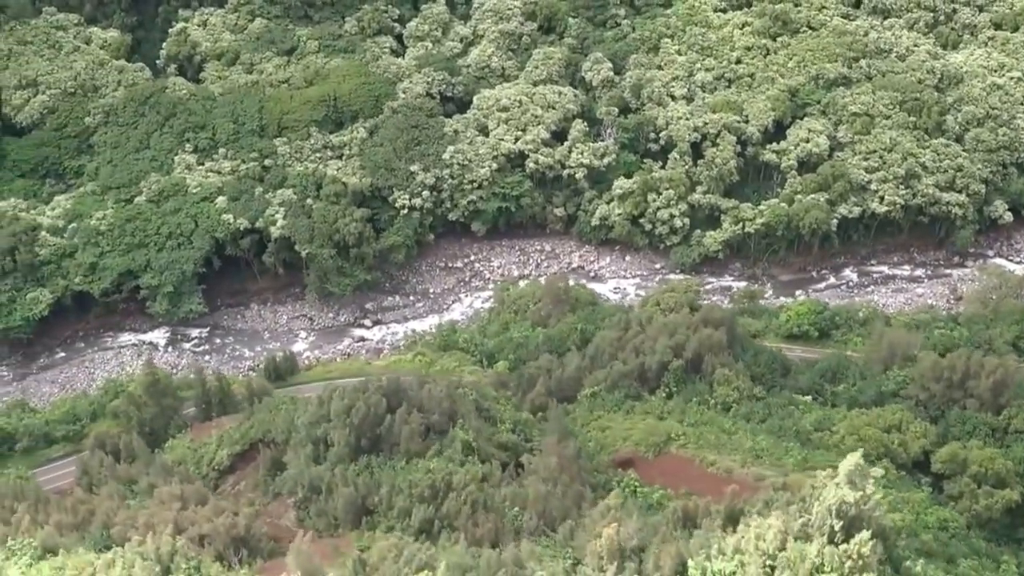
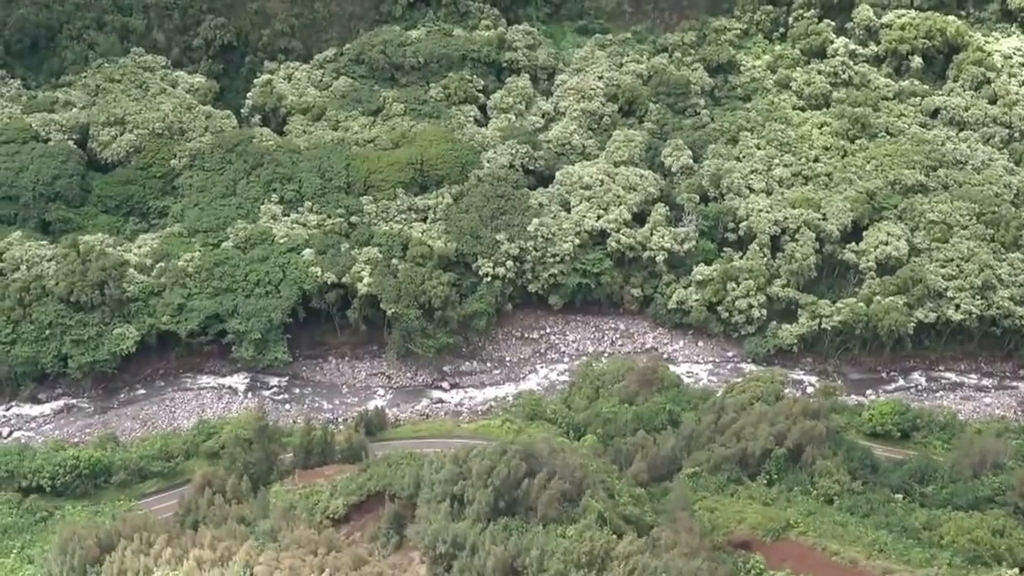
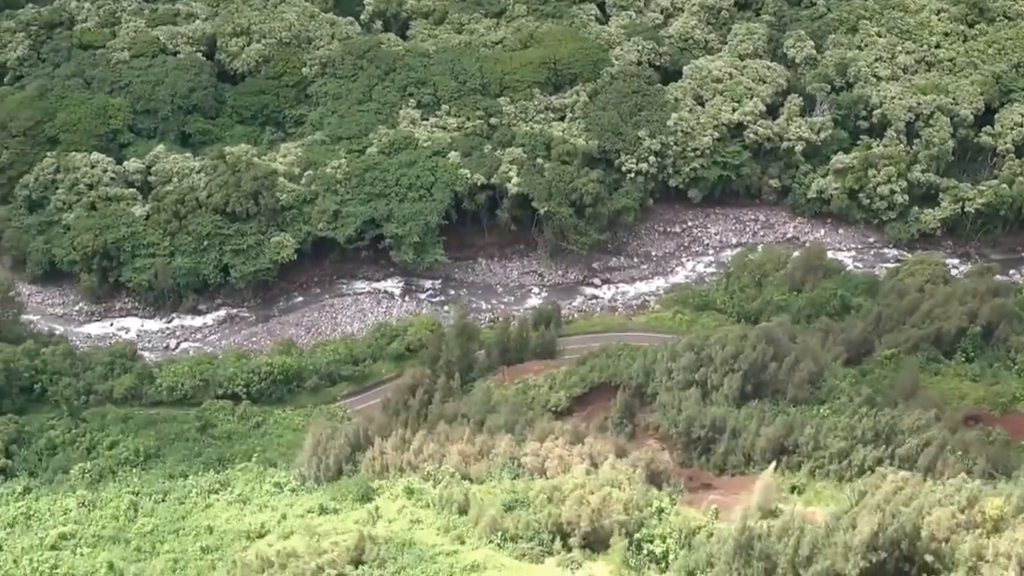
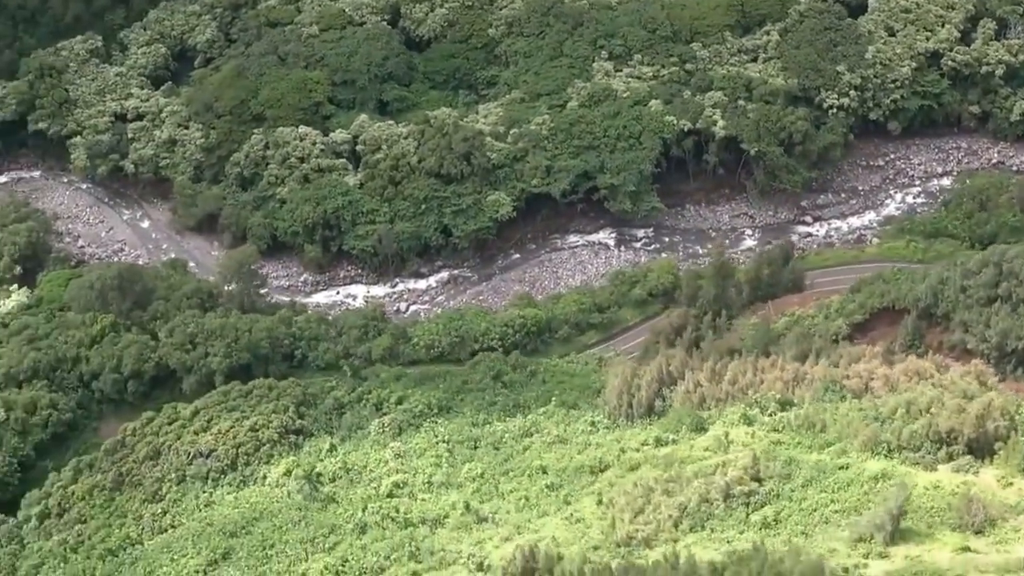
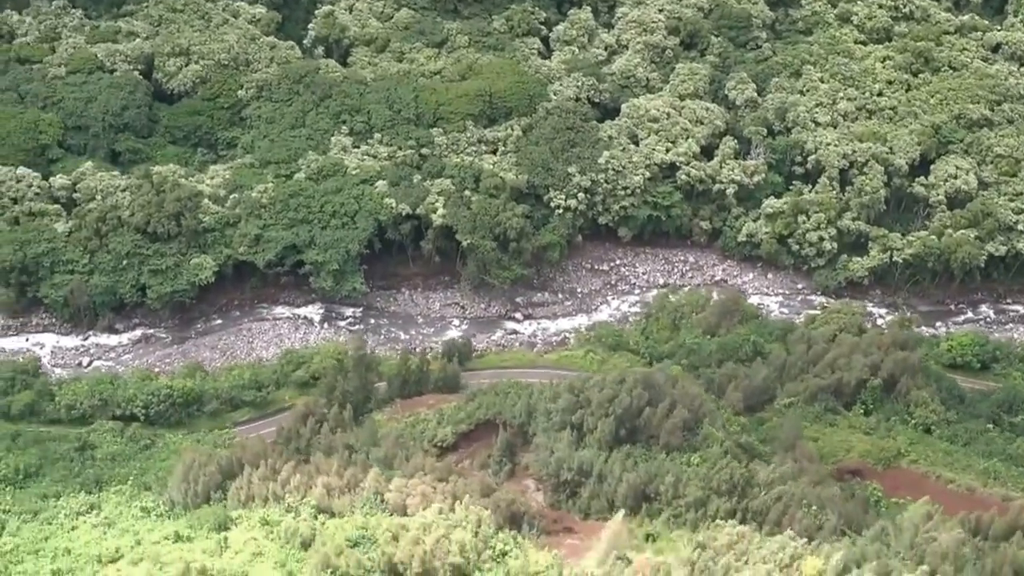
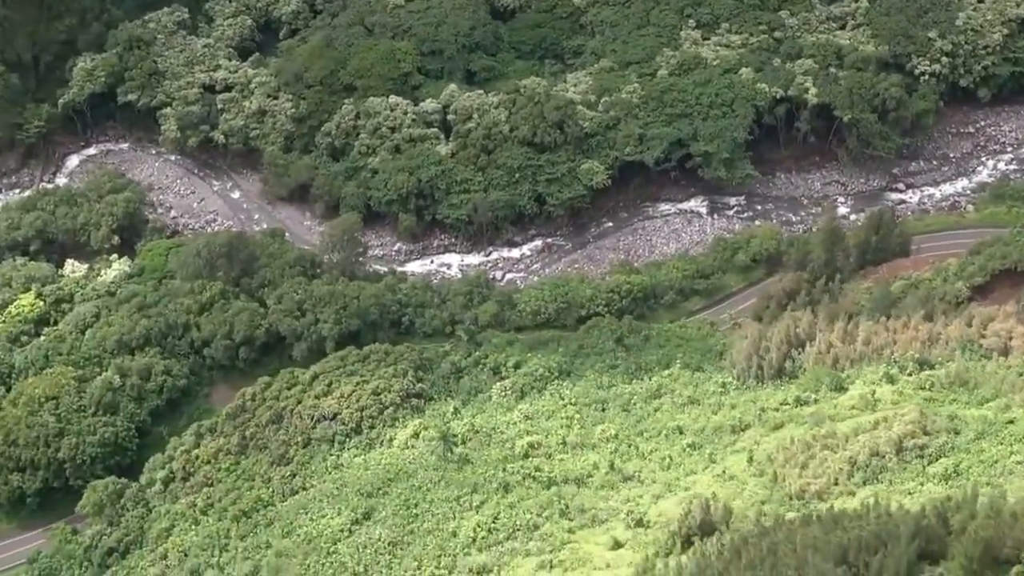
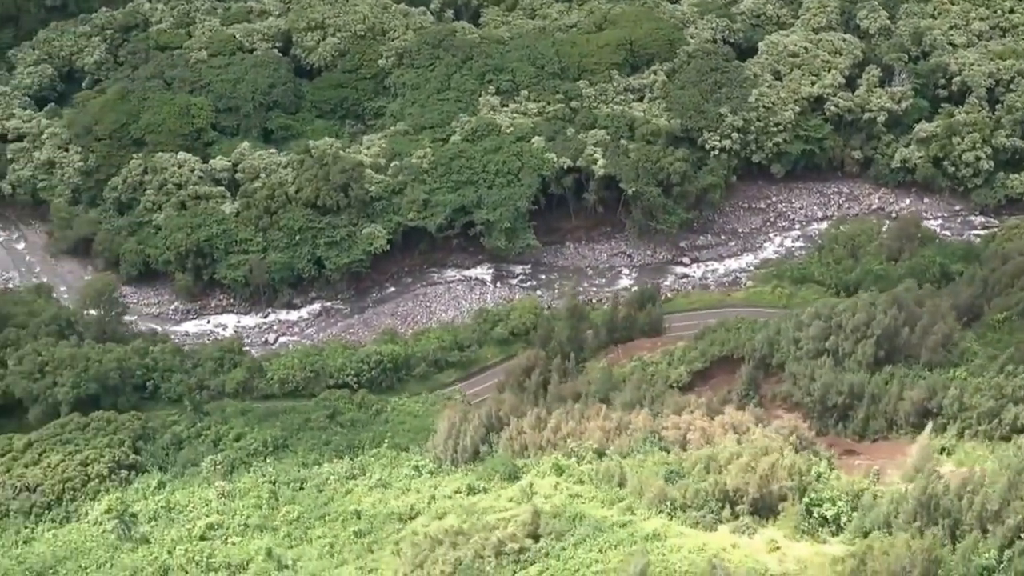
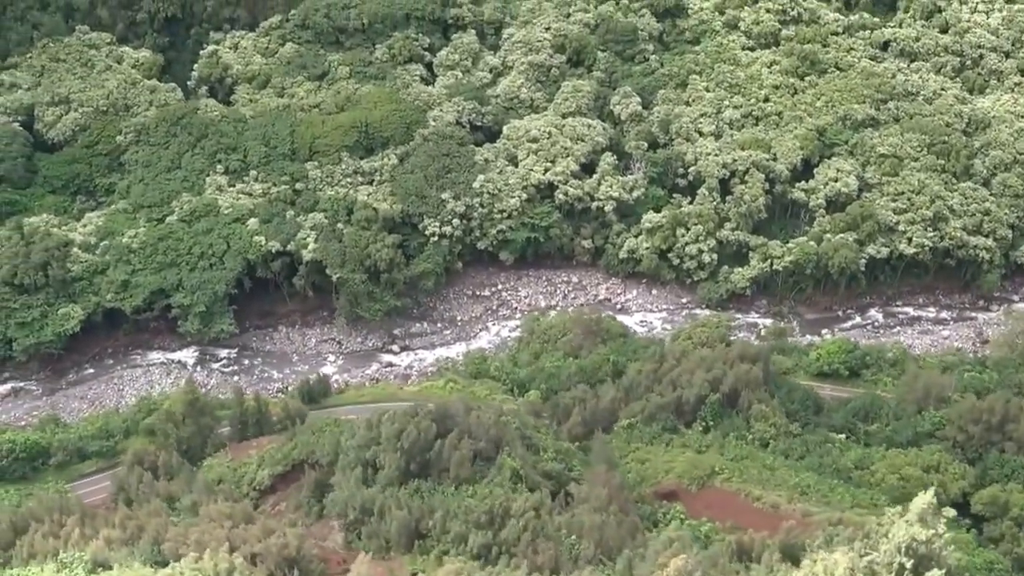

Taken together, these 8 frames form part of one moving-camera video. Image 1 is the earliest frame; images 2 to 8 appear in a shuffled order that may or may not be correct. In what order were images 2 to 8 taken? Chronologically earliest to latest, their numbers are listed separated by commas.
8, 2, 5, 3, 7, 4, 6
